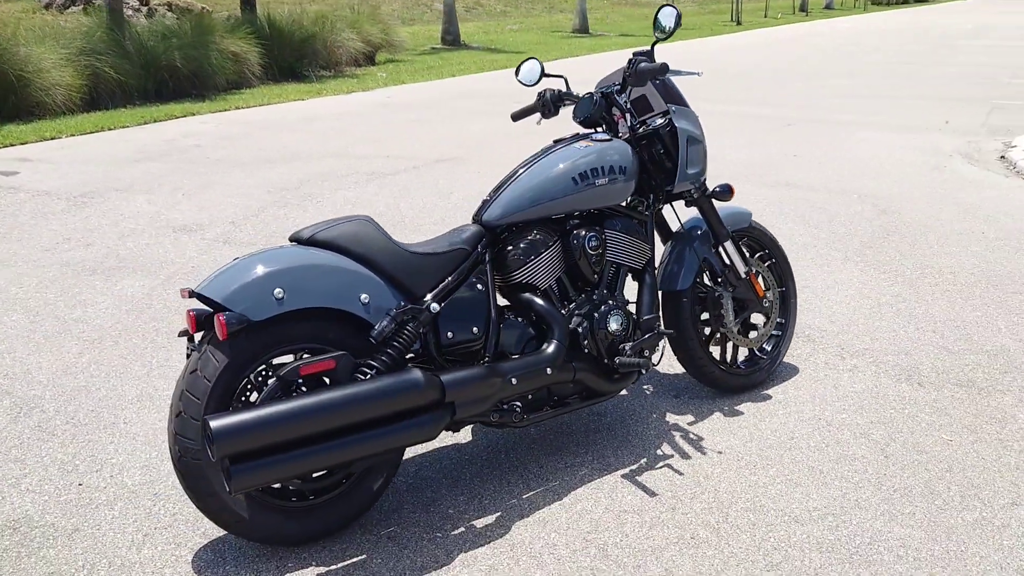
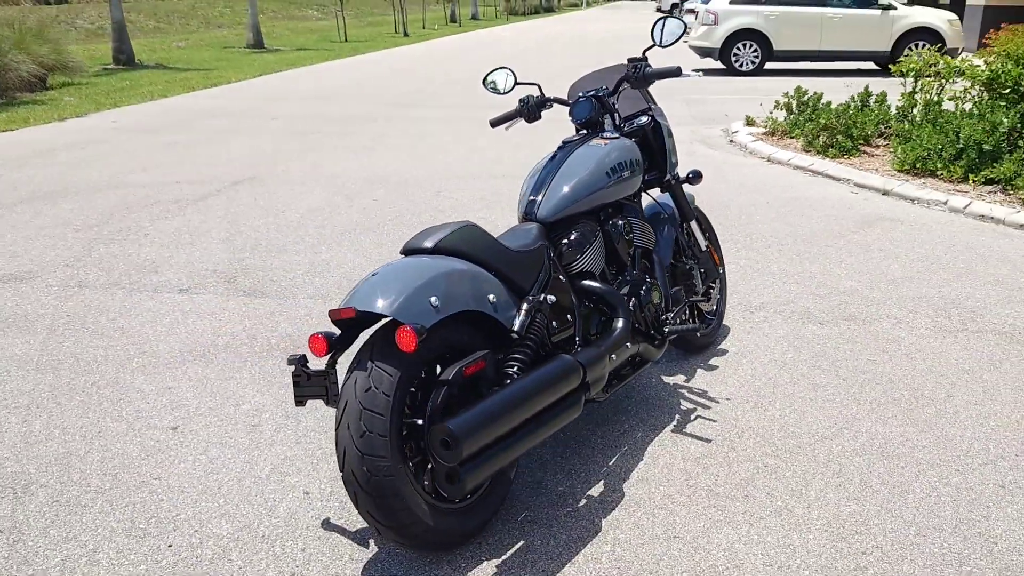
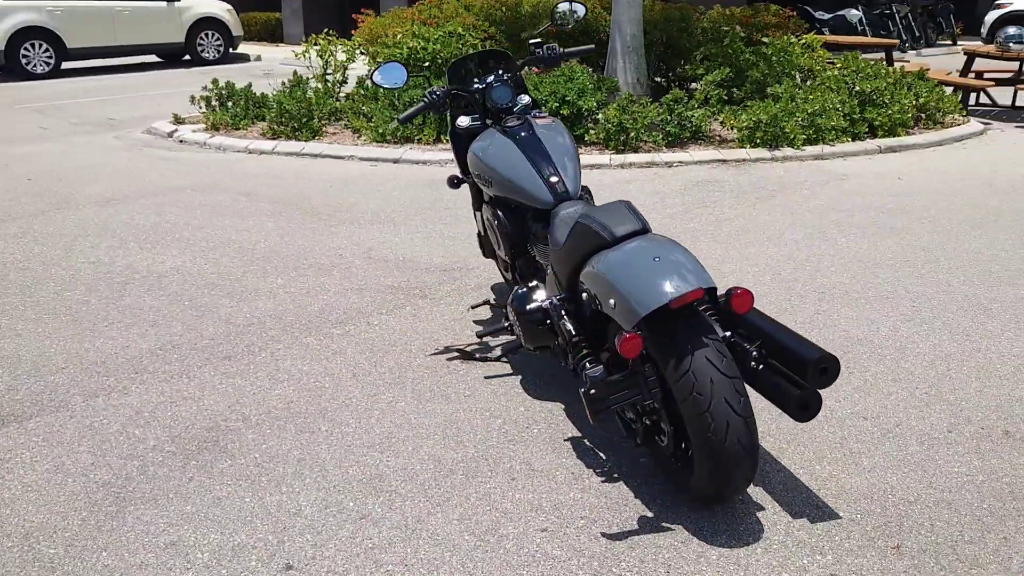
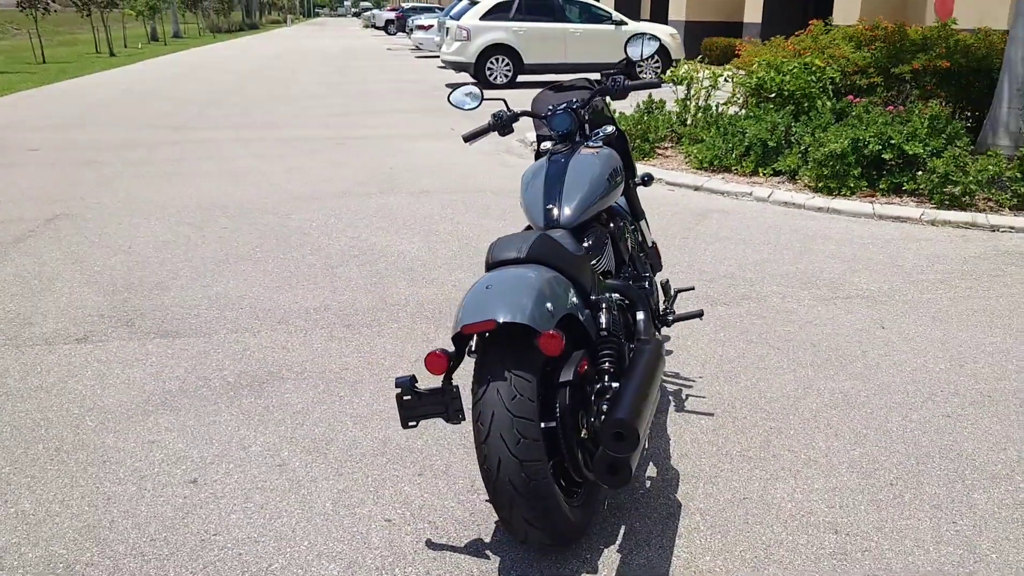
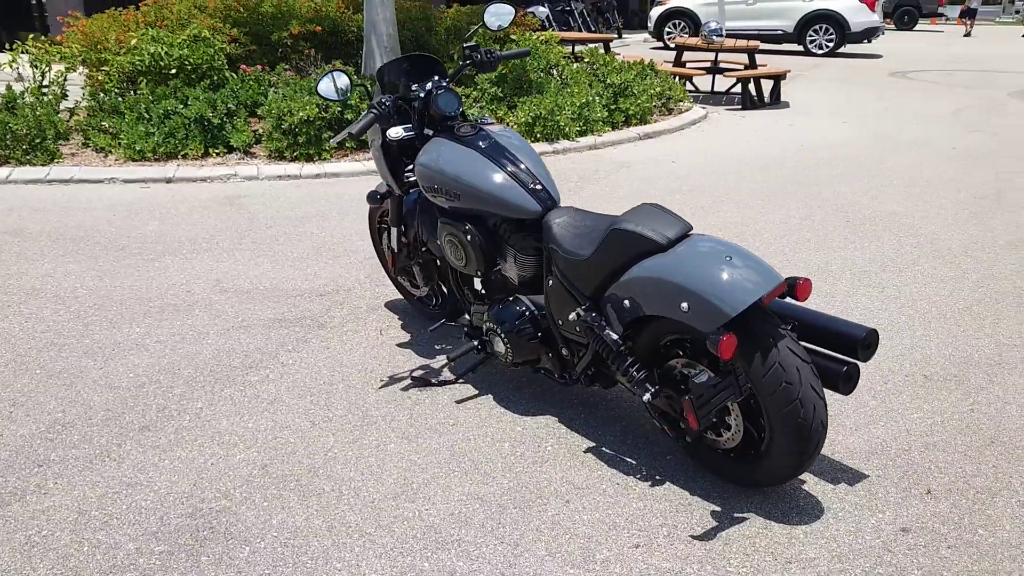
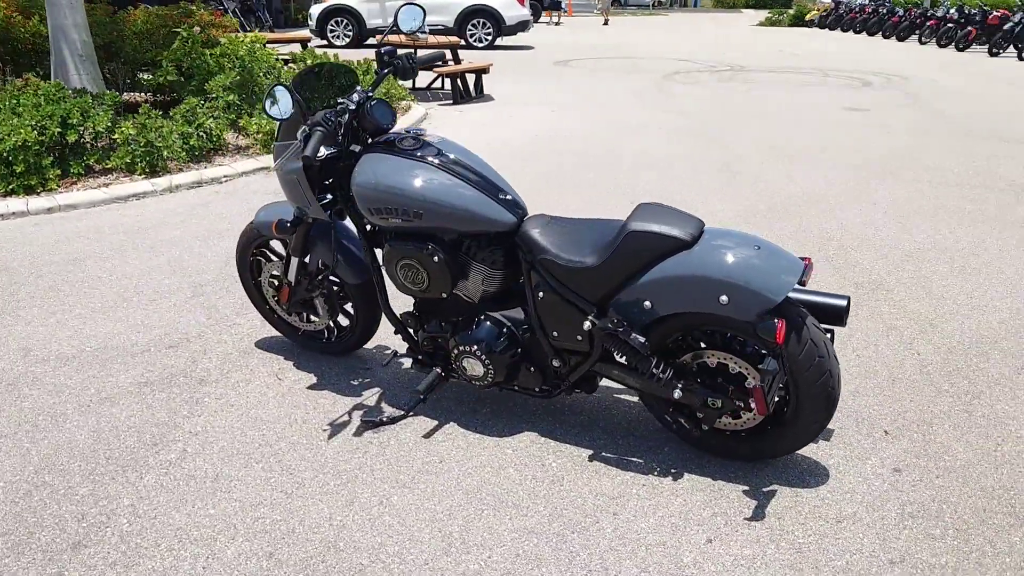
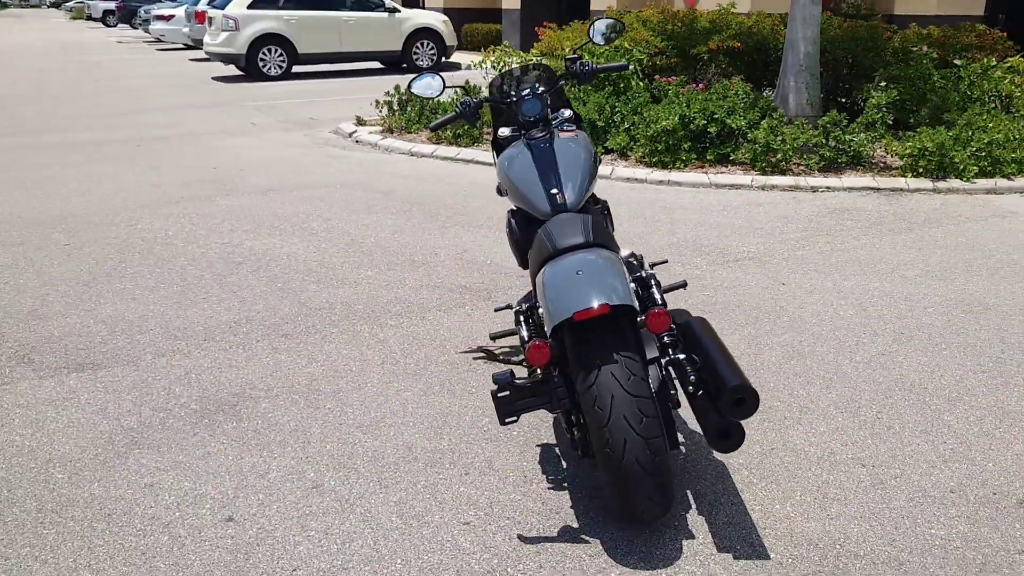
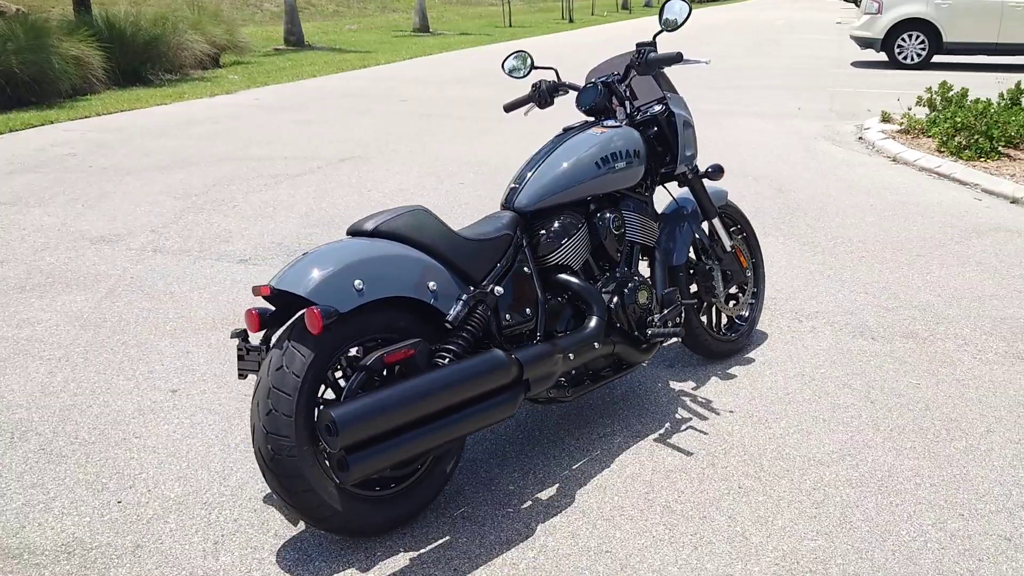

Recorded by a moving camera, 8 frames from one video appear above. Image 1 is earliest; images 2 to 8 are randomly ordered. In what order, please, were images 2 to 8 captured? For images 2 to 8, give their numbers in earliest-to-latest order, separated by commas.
8, 2, 4, 7, 3, 5, 6
